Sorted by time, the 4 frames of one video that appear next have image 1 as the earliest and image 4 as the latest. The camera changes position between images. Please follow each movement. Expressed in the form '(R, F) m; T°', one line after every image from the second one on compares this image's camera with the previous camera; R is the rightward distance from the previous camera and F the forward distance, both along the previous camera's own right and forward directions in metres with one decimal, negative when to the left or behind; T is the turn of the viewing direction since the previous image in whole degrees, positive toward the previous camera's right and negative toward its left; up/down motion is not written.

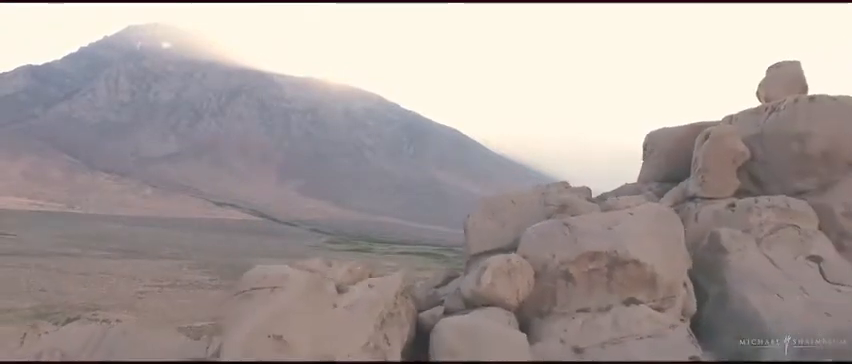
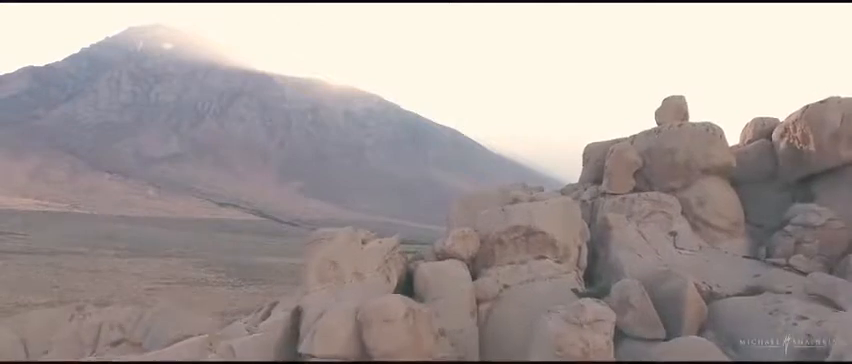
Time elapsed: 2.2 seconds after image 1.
(+0.1, -1.1) m; 0°
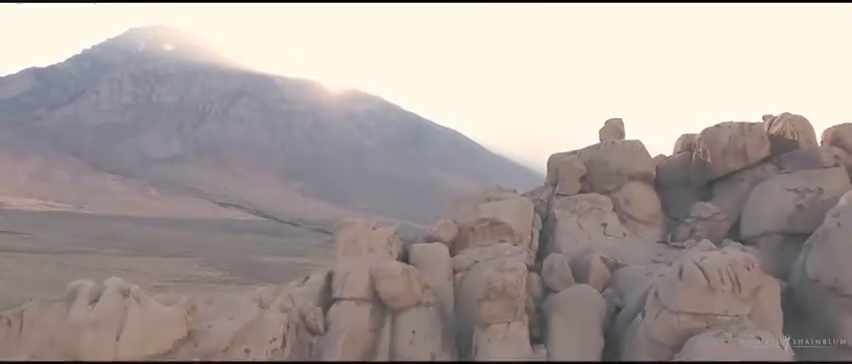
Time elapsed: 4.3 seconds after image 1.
(0.0, -1.1) m; 0°
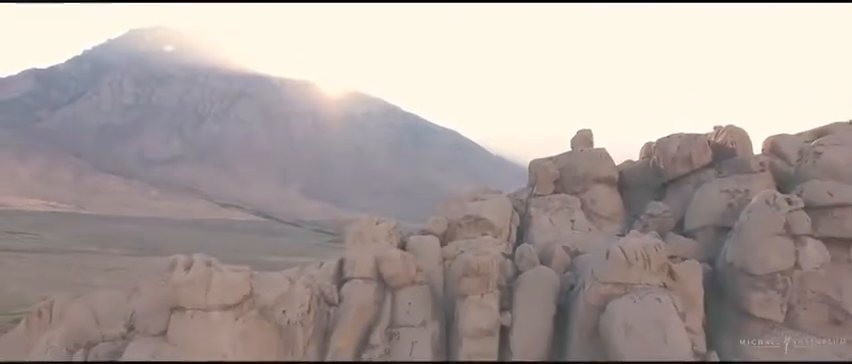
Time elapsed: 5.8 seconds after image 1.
(0.0, -0.8) m; 0°
